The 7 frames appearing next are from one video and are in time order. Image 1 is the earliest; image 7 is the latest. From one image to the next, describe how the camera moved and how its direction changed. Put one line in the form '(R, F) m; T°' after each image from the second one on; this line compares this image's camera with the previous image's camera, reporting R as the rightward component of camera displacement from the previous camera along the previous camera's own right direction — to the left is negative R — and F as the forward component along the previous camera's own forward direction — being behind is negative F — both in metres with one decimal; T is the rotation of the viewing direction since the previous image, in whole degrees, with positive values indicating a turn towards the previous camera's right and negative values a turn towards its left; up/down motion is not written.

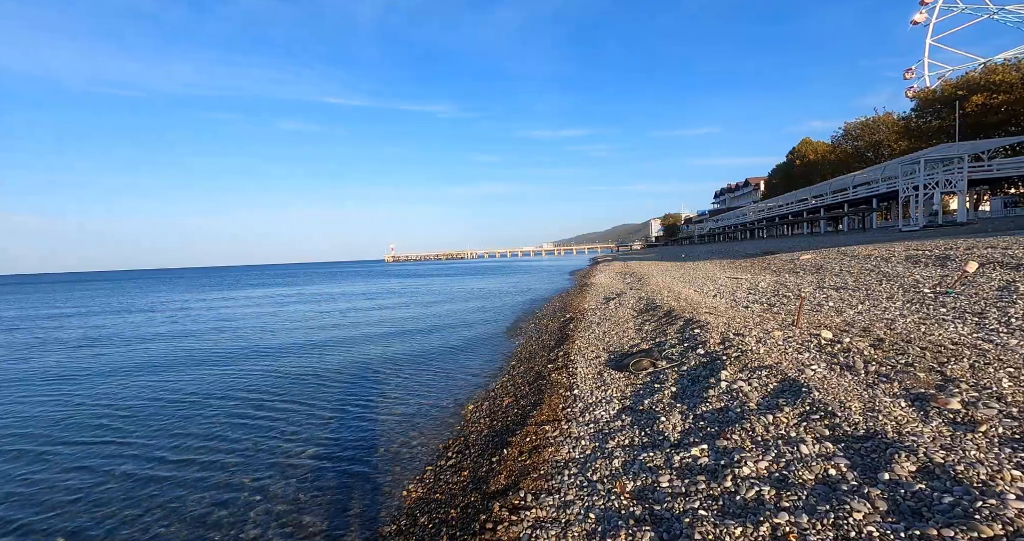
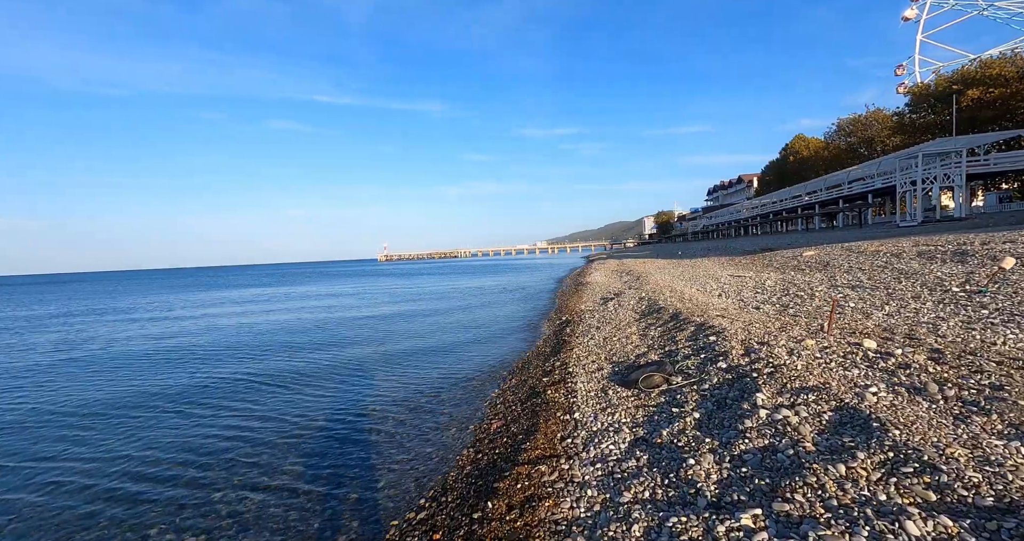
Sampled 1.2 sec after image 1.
(+0.1, +1.5) m; +1°
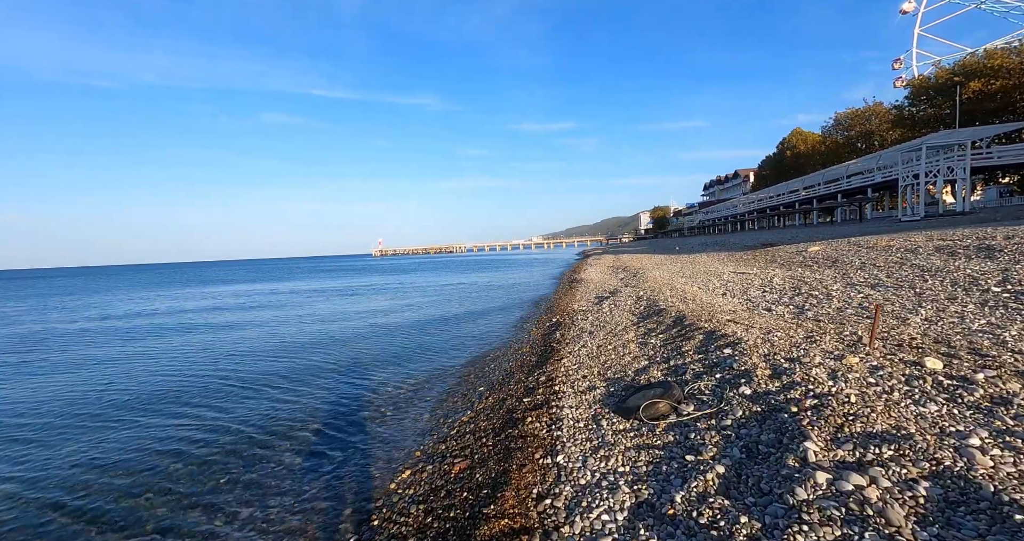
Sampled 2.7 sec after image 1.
(+0.4, +1.8) m; +1°
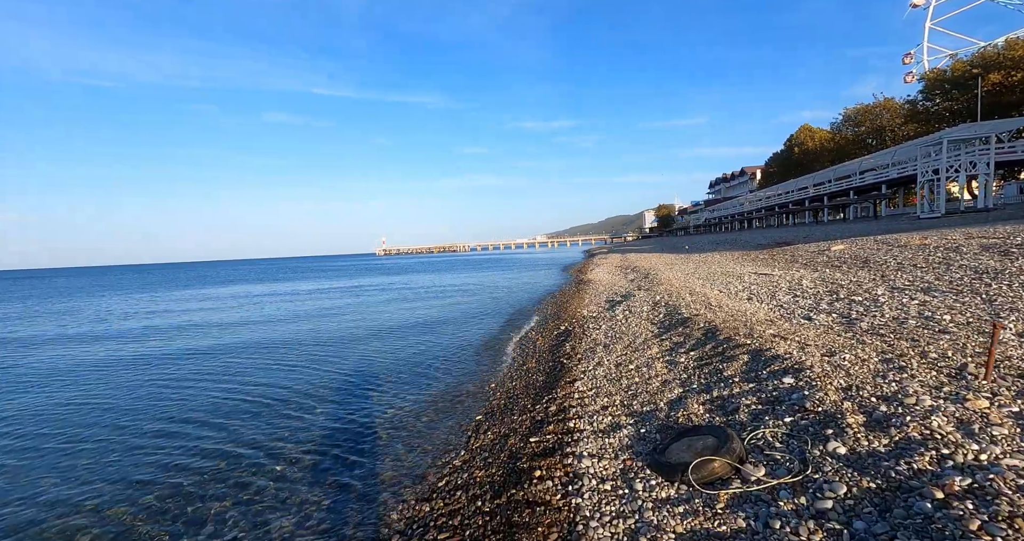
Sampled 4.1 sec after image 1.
(0.0, +1.8) m; 0°
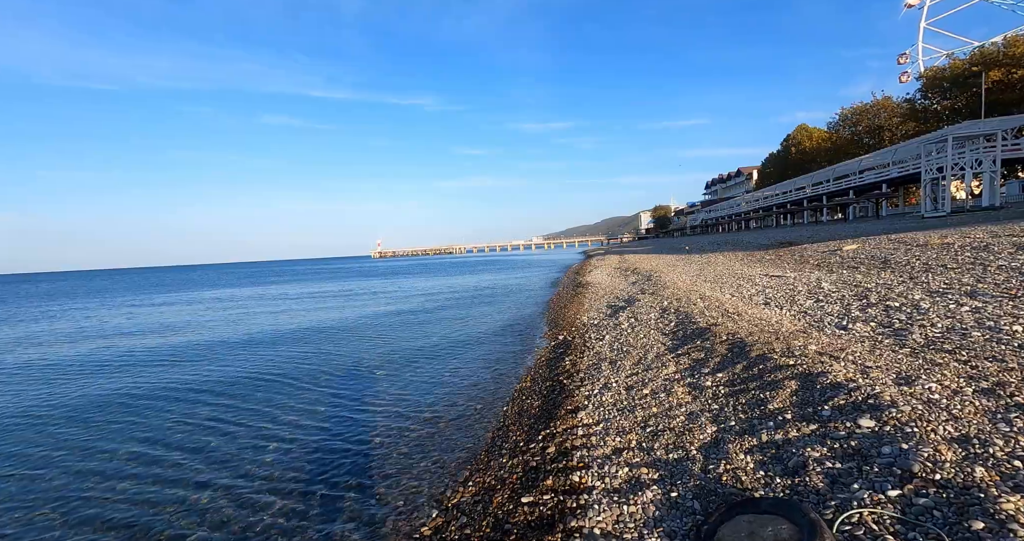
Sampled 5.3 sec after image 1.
(+0.1, +1.7) m; 0°
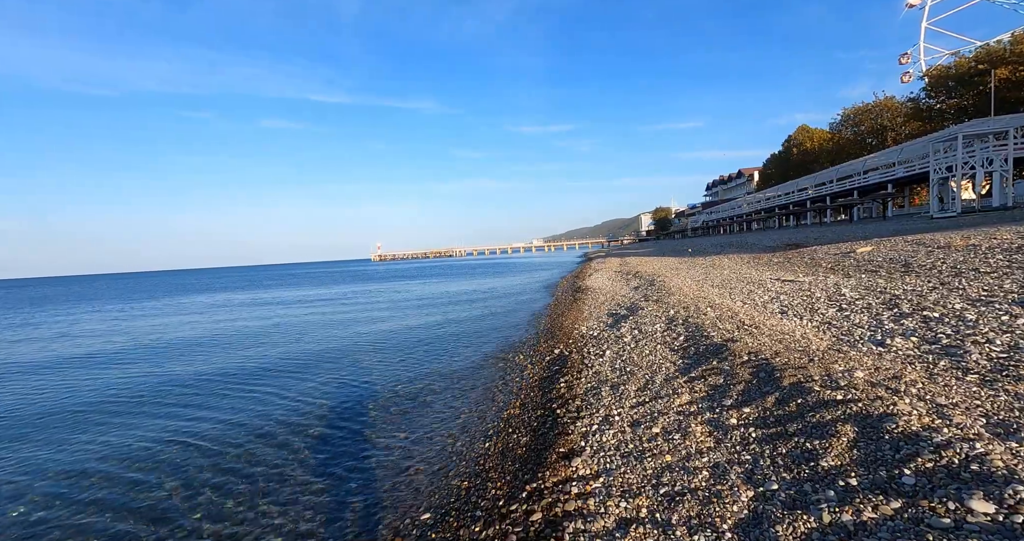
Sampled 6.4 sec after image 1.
(+0.3, +1.5) m; 0°
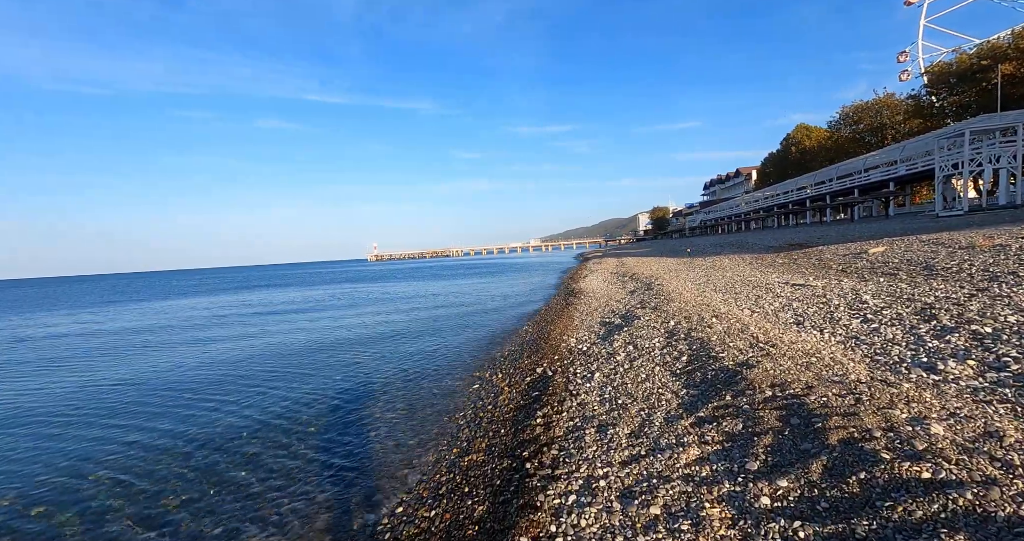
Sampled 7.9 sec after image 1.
(+0.6, +1.9) m; 0°
